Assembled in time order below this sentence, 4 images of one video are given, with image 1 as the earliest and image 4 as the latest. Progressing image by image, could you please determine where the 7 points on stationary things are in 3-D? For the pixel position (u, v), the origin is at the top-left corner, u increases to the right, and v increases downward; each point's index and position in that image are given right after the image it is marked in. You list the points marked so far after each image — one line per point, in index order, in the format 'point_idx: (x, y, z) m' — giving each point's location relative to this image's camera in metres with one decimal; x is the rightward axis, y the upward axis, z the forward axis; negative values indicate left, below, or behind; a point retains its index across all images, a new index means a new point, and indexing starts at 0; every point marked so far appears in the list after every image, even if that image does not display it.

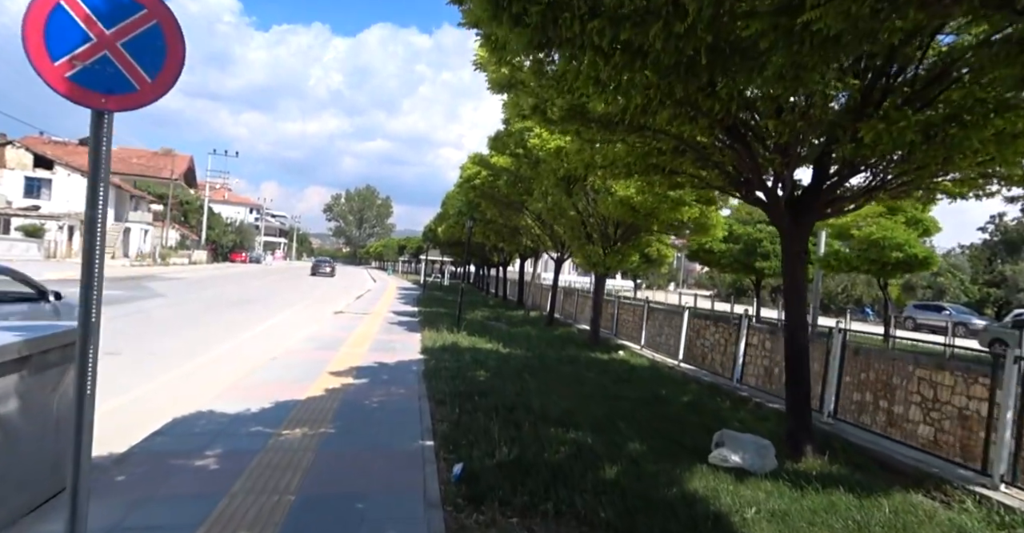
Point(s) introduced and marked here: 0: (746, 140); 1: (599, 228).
0: (+2.5, +1.4, +5.8) m
1: (+2.3, +1.0, +14.5) m
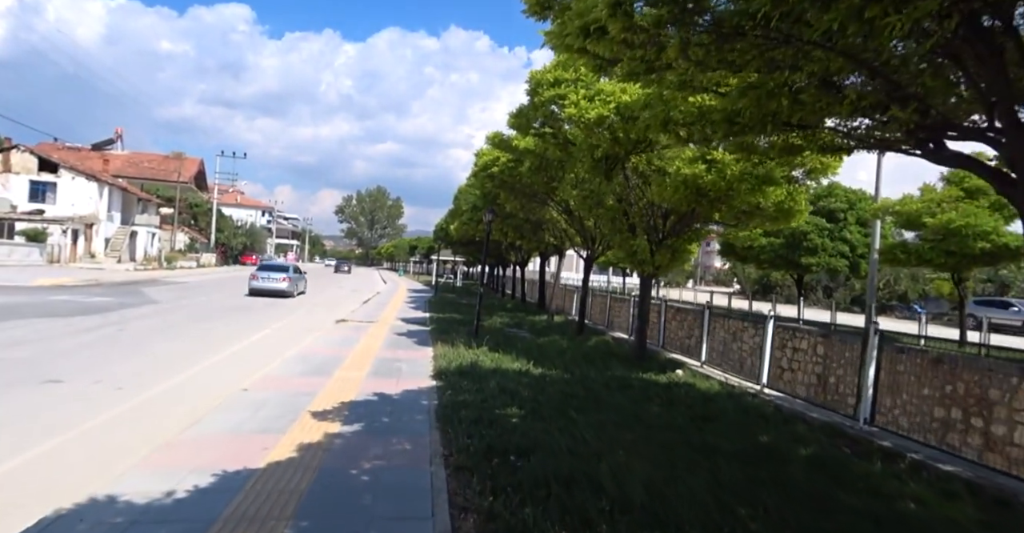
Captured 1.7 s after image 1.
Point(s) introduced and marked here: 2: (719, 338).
0: (+3.0, +1.4, +3.4) m
1: (+2.9, +1.1, +12.1) m
2: (+4.5, -1.6, +12.5) m
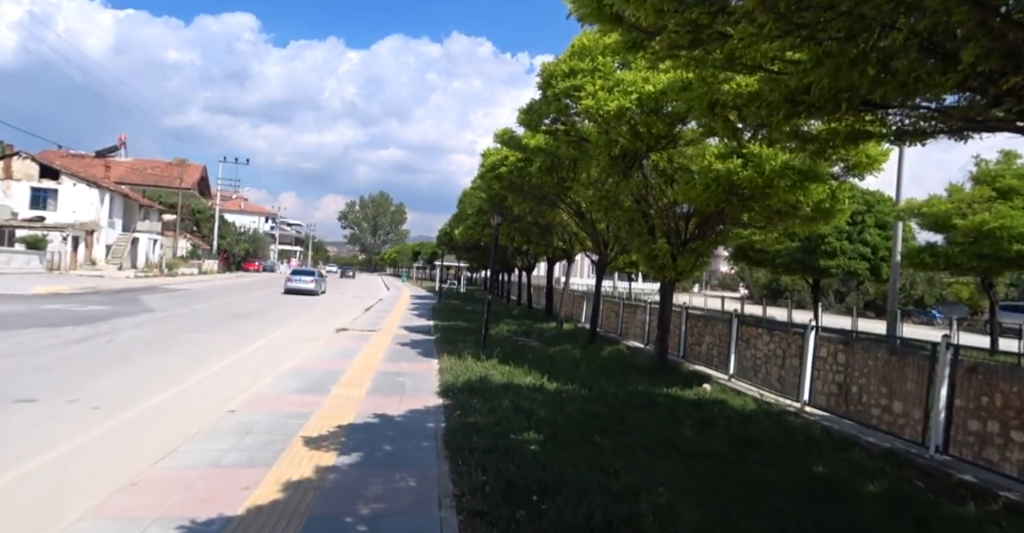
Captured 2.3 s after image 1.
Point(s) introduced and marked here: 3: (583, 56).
0: (+3.1, +1.3, +2.6) m
1: (+3.1, +0.9, +11.3) m
2: (+4.8, -1.7, +11.7) m
3: (+1.4, +4.1, +10.5) m
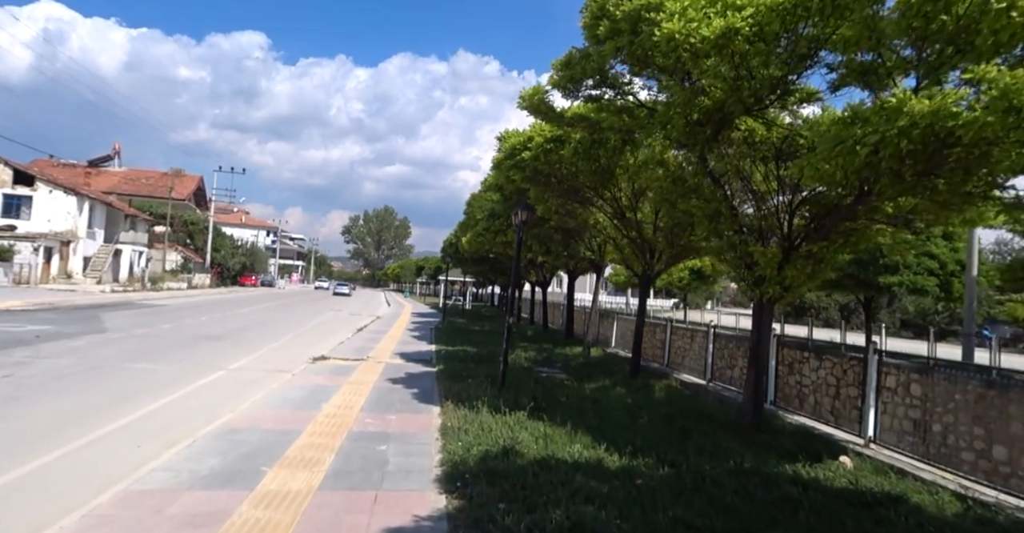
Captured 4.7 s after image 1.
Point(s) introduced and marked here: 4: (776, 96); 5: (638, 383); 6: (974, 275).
0: (+3.5, +1.4, -0.6) m
1: (+3.6, +0.8, +8.1) m
2: (+5.3, -1.9, +8.4) m
3: (+1.9, +3.9, +7.4) m
4: (+3.3, +2.1, +6.7) m
5: (+2.7, -2.5, +11.6) m
6: (+14.9, -0.2, +17.3) m
